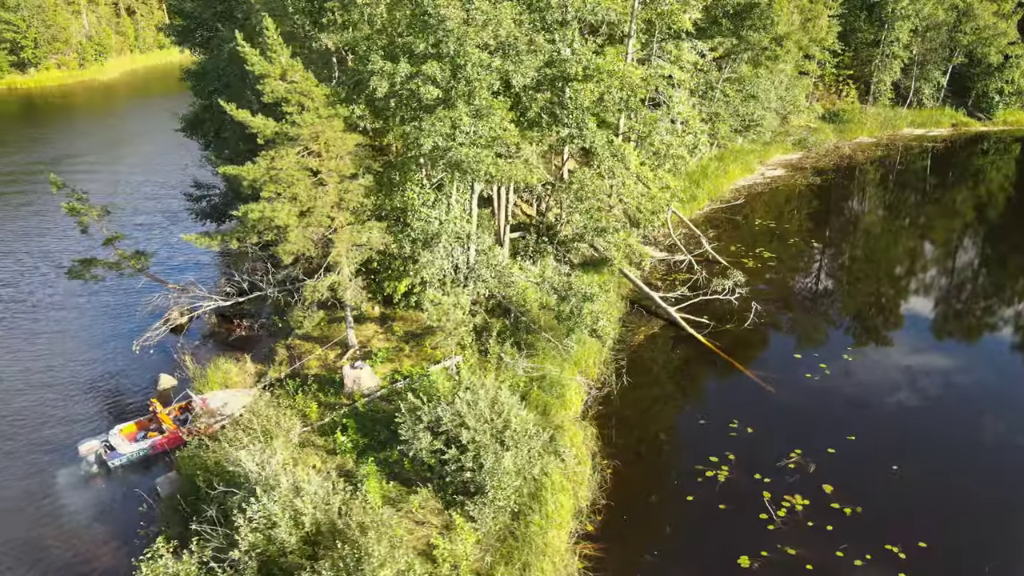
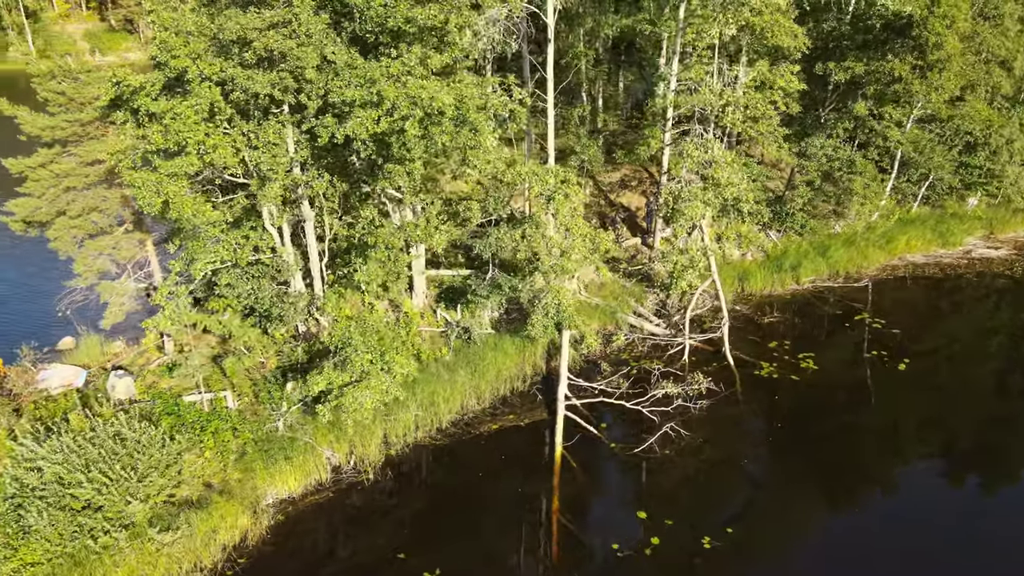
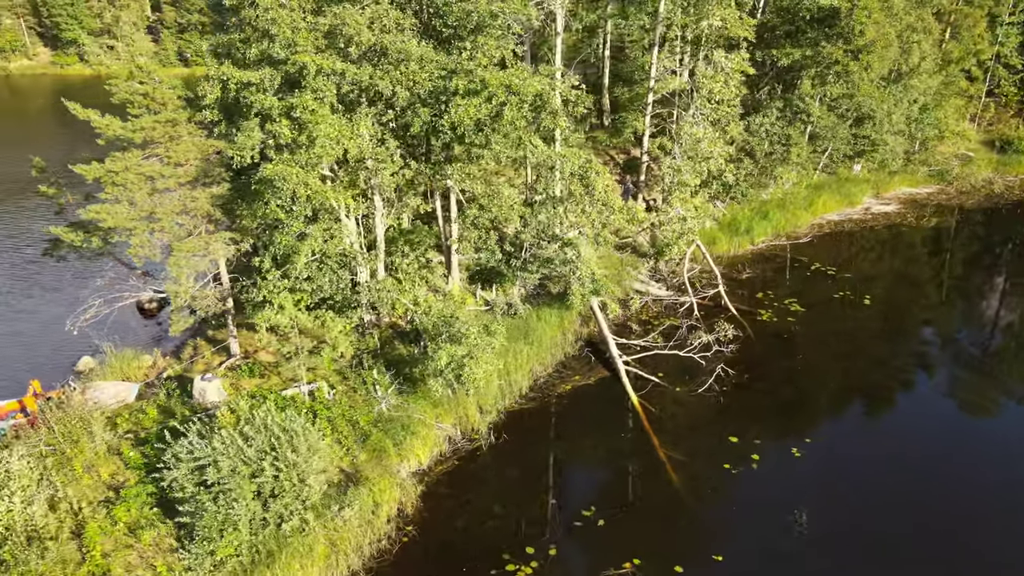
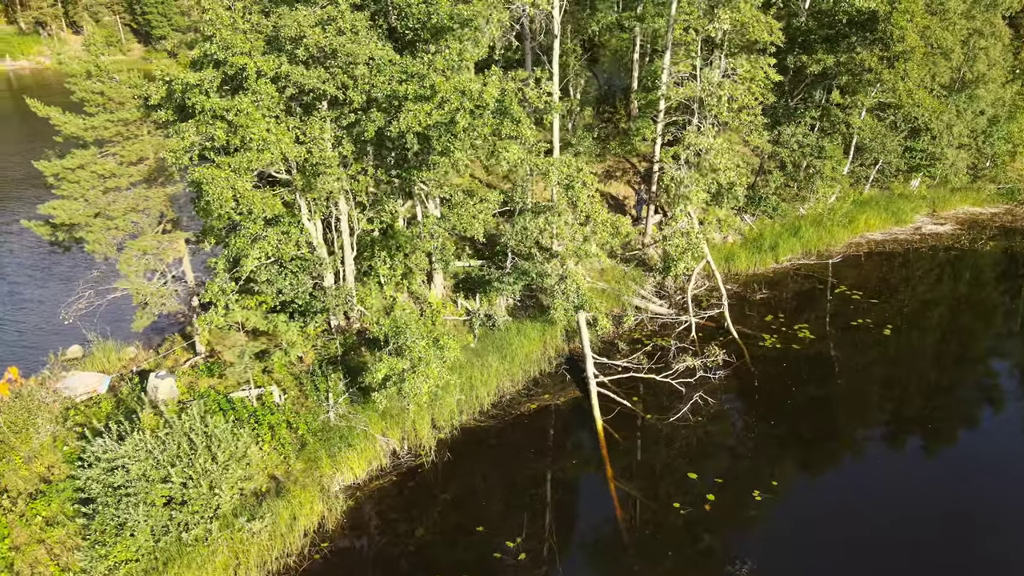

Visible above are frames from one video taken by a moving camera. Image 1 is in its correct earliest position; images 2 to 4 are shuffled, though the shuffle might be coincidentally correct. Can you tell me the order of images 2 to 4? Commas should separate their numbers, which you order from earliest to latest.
3, 4, 2
